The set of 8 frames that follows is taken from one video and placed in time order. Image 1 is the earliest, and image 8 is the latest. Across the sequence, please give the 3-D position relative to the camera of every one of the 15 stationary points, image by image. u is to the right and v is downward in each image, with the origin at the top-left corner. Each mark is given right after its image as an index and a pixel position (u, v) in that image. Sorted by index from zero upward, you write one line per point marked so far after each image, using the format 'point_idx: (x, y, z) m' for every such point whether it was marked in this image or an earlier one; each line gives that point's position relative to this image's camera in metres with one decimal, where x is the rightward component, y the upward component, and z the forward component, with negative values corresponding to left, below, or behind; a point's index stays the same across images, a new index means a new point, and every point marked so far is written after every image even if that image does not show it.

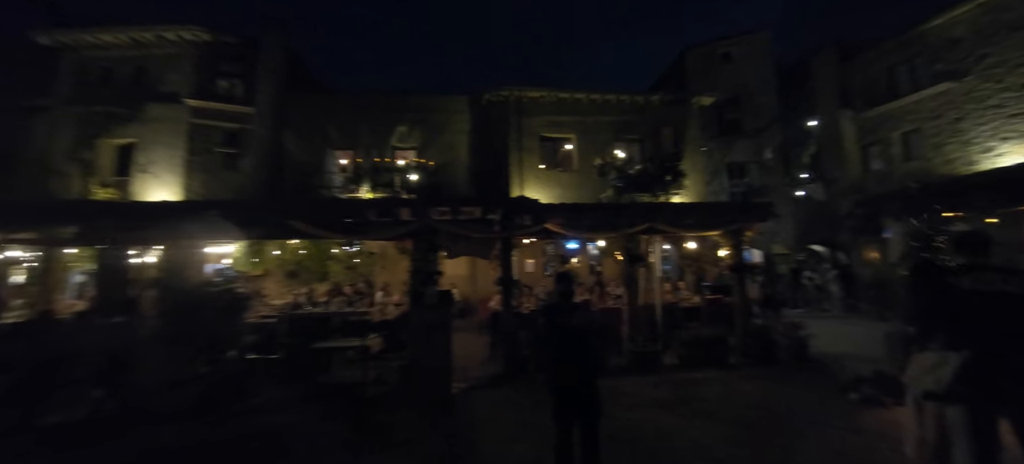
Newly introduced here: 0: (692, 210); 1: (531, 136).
0: (+3.1, +0.4, +7.0) m
1: (+0.6, +3.1, +13.3) m
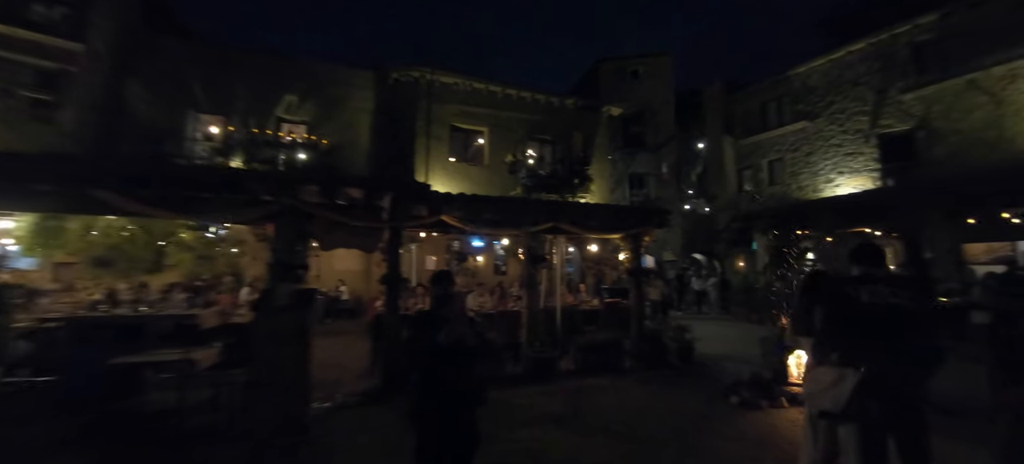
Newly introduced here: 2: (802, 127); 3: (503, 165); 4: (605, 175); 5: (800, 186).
0: (+1.4, +0.4, +6.8) m
1: (-2.2, +3.3, +12.4) m
2: (+13.5, +5.0, +19.0) m
3: (-0.3, +2.1, +13.0) m
4: (+3.4, +2.1, +14.7) m
5: (+13.4, +2.2, +19.1) m
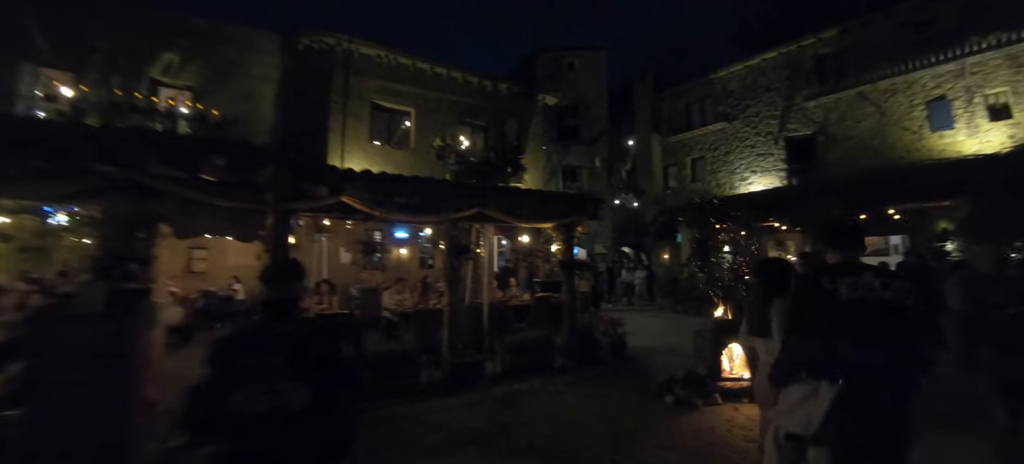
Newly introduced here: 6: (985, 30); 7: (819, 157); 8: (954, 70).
0: (+0.2, +0.5, +6.2) m
1: (-4.2, +3.6, +11.1) m
2: (+10.3, +5.3, +20.1) m
3: (-2.4, +2.4, +12.0) m
4: (+0.9, +2.3, +14.3) m
5: (+10.2, +2.5, +20.2) m
6: (+16.4, +7.0, +14.1) m
7: (+13.1, +3.2, +17.3) m
8: (+15.7, +5.7, +14.5) m
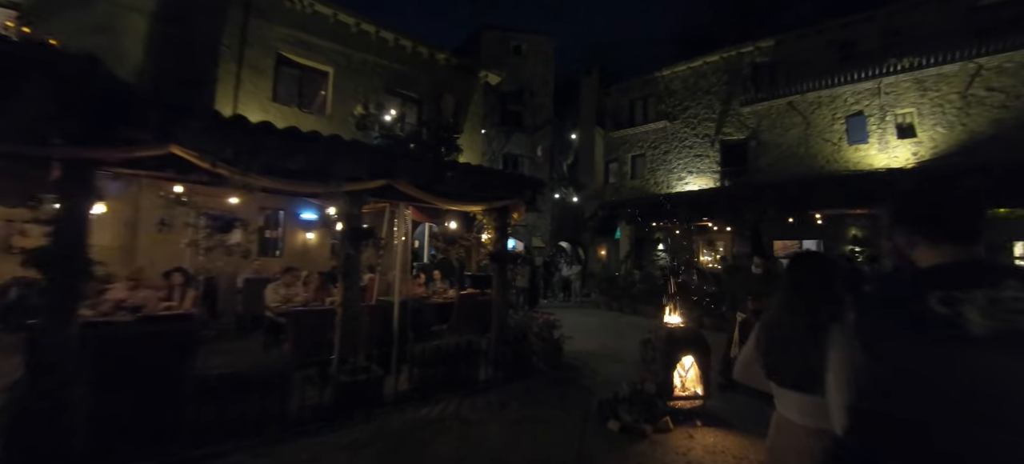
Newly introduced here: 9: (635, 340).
0: (-0.7, +0.7, +5.0) m
1: (-5.6, +4.1, +9.2) m
2: (+7.5, +5.3, +20.2) m
3: (-4.1, +2.9, +10.4) m
4: (-1.1, +2.7, +13.1) m
5: (+7.2, +2.5, +20.3) m
6: (+14.4, +6.6, +15.1) m
7: (+10.5, +3.1, +17.9) m
8: (+13.6, +5.4, +15.4) m
9: (+2.6, -2.4, +8.7) m
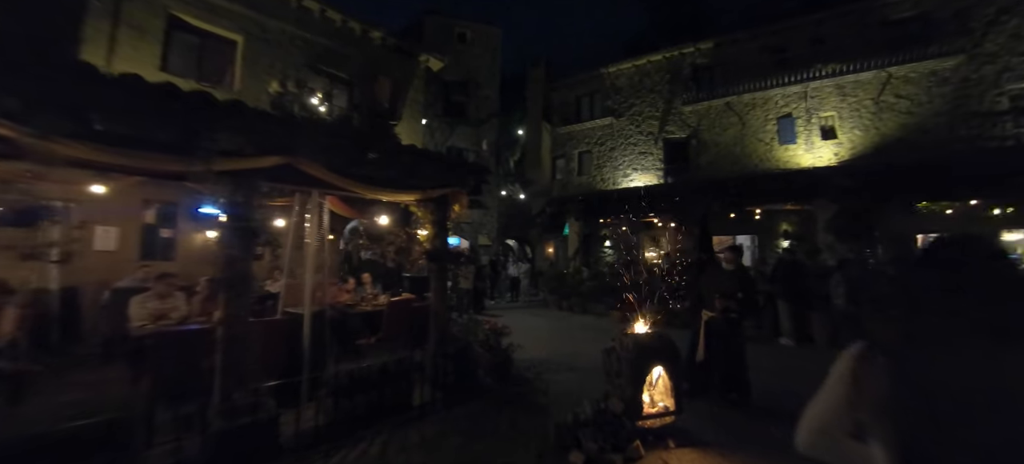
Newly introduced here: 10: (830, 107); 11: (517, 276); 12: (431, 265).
0: (-1.3, +0.8, +4.1) m
1: (-6.8, +4.1, +7.6) m
2: (+4.8, +5.5, +20.2) m
3: (-5.3, +2.9, +8.9) m
4: (-2.8, +2.8, +12.0) m
5: (+4.5, +2.7, +20.2) m
6: (+12.4, +6.8, +16.1) m
7: (+8.1, +3.3, +18.3) m
8: (+11.5, +5.6, +16.2) m
9: (+1.5, -2.3, +8.2) m
10: (+12.3, +4.9, +15.8) m
11: (+0.2, -1.8, +16.8) m
12: (-1.0, -0.4, +5.0) m
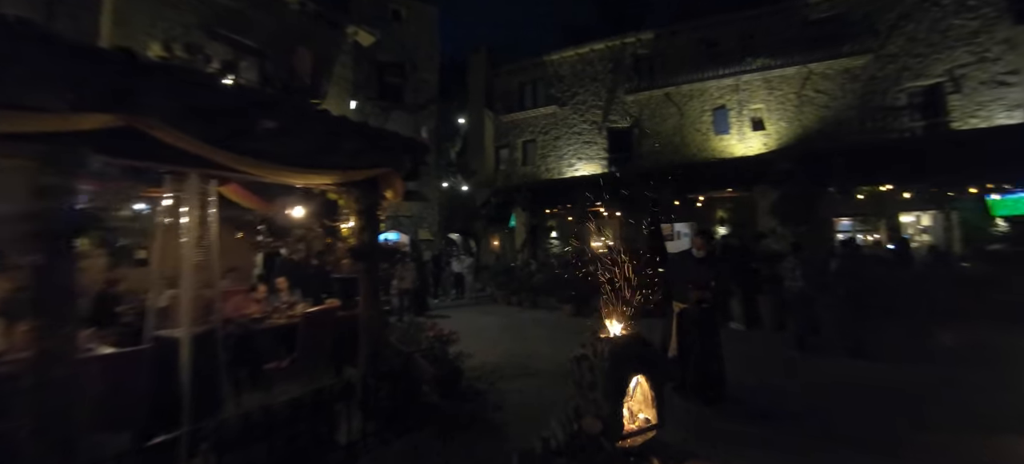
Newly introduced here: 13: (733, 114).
0: (-1.8, +0.8, +3.1) m
1: (-7.7, +4.1, +5.7) m
2: (+1.9, +5.9, +19.8) m
3: (-6.5, +3.0, +7.3) m
4: (-4.3, +2.9, +10.7) m
5: (+1.7, +3.1, +19.9) m
6: (+10.0, +7.4, +16.7) m
7: (+5.5, +3.8, +18.5) m
8: (+9.1, +6.1, +16.8) m
9: (+0.6, -2.1, +7.6) m
10: (+10.0, +5.4, +16.5) m
11: (-1.9, -1.5, +15.9) m
12: (-1.5, -0.3, +4.1) m
13: (+9.1, +4.9, +16.8) m
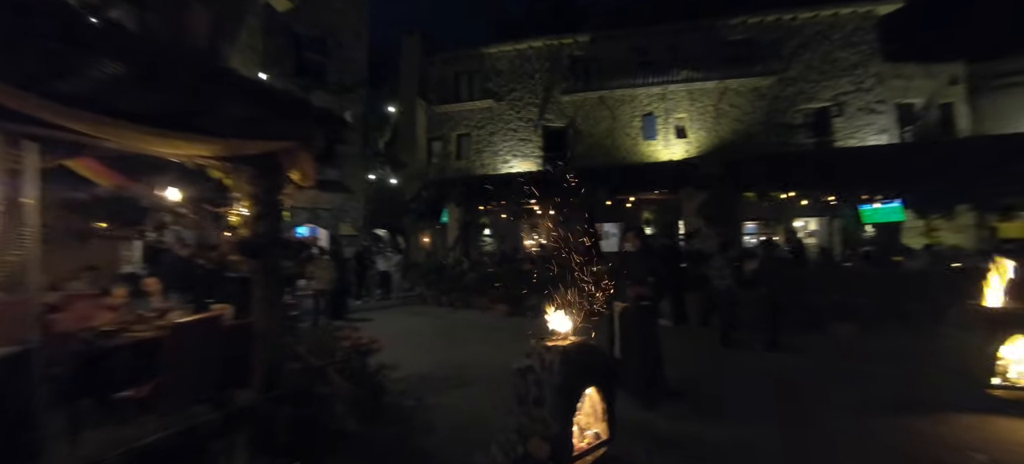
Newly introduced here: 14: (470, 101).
0: (-2.1, +0.9, +2.3) m
1: (-8.3, +4.3, +3.8) m
2: (-1.2, +6.0, +19.3) m
3: (-7.4, +3.2, +5.6) m
4: (-5.9, +3.1, +9.3) m
5: (-1.5, +3.2, +19.4) m
6: (+7.3, +7.3, +17.7) m
7: (+2.5, +3.8, +18.6) m
8: (+6.4, +6.0, +17.6) m
9: (-0.6, -2.0, +7.1) m
10: (+7.3, +5.3, +17.4) m
11: (-4.5, -1.4, +14.9) m
12: (-2.1, -0.2, +3.3) m
13: (+6.4, +4.8, +17.6) m
14: (-2.1, +6.3, +19.7) m
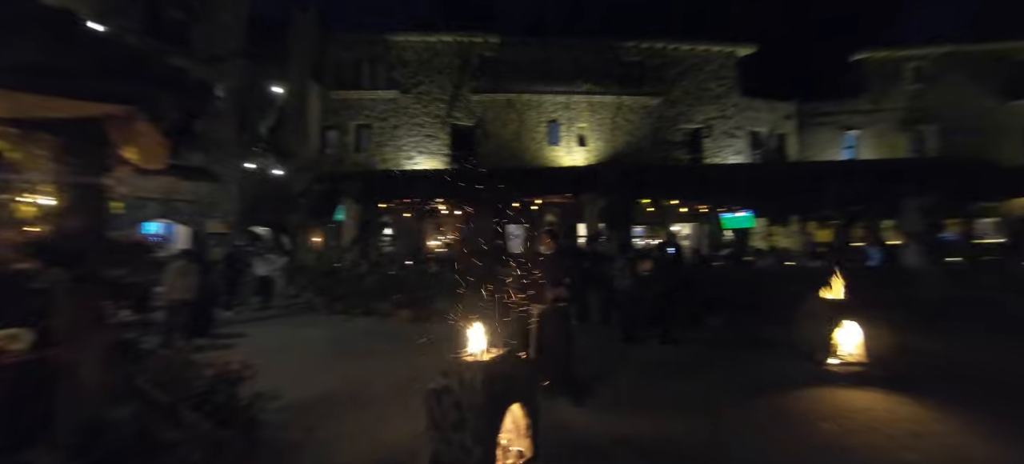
0: (-2.3, +0.9, +1.4) m
1: (-8.7, +4.5, +1.4) m
2: (-5.4, +6.0, +18.2) m
3: (-8.2, +3.3, +3.3) m
4: (-7.7, +3.2, +7.3) m
5: (-5.8, +3.2, +18.1) m
6: (+3.2, +7.1, +18.6) m
7: (-1.7, +3.7, +18.4) m
8: (+2.4, +5.9, +18.3) m
9: (-2.2, -2.1, +6.4) m
10: (+3.3, +5.2, +18.4) m
11: (-7.7, -1.3, +13.0) m
12: (-2.6, -0.2, +2.4) m
13: (+2.3, +4.7, +18.3) m
14: (-6.4, +6.3, +18.3) m
